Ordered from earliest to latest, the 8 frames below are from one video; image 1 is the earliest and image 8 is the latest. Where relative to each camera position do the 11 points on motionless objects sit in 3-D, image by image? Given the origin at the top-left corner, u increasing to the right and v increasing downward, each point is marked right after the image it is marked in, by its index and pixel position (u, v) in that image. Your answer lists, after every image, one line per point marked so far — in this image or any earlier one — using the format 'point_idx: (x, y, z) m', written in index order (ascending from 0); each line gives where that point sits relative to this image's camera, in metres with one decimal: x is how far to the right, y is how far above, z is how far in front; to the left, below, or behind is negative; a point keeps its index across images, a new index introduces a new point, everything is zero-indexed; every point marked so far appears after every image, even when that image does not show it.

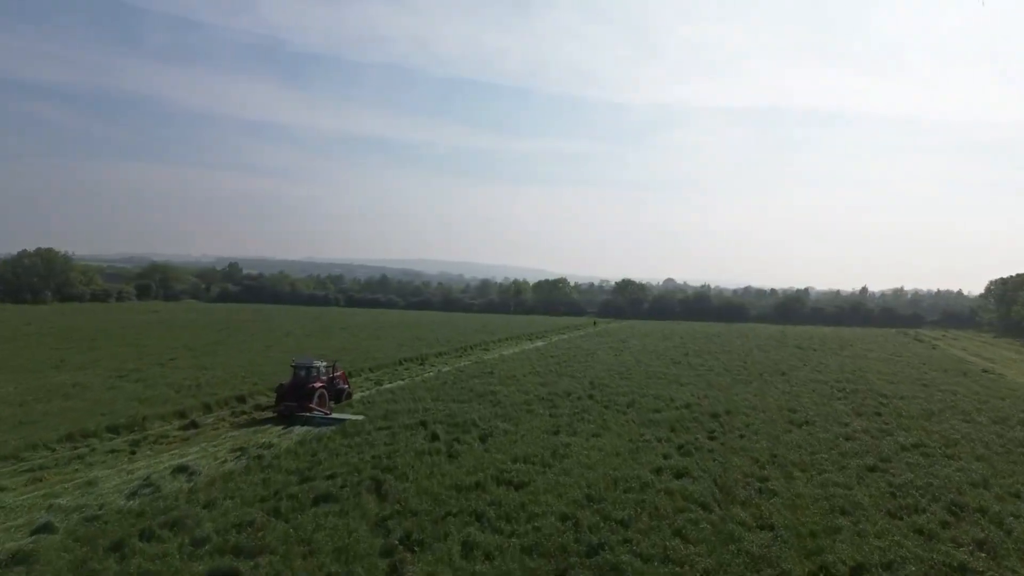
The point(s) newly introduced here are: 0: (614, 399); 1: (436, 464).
0: (+3.2, -3.5, +18.9) m
1: (-1.5, -3.6, +12.3) m
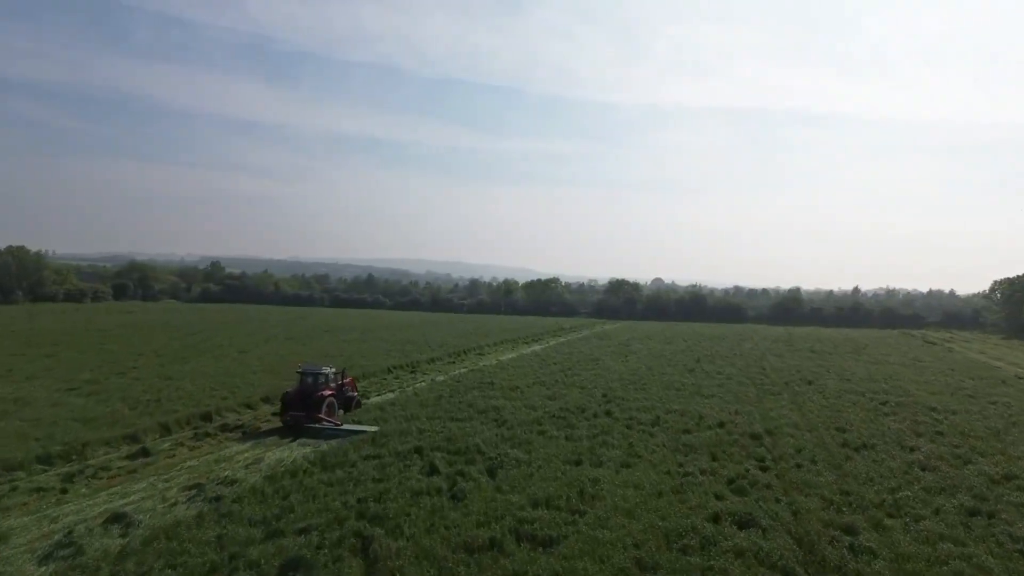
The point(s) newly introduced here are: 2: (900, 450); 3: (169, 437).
0: (+3.4, -3.5, +16.5) m
1: (-1.2, -3.6, +9.9) m
2: (+8.7, -3.6, +13.7) m
3: (-8.9, -3.9, +15.8) m
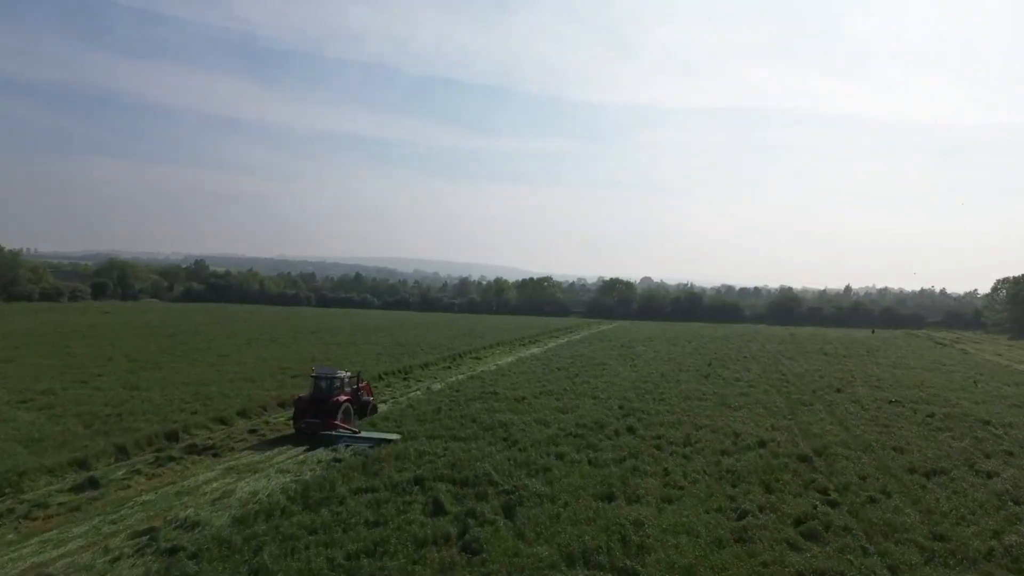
0: (+3.6, -3.5, +14.6) m
1: (-0.8, -3.6, +7.8) m
2: (+9.0, -3.7, +11.8) m
3: (-8.6, -3.9, +13.6) m
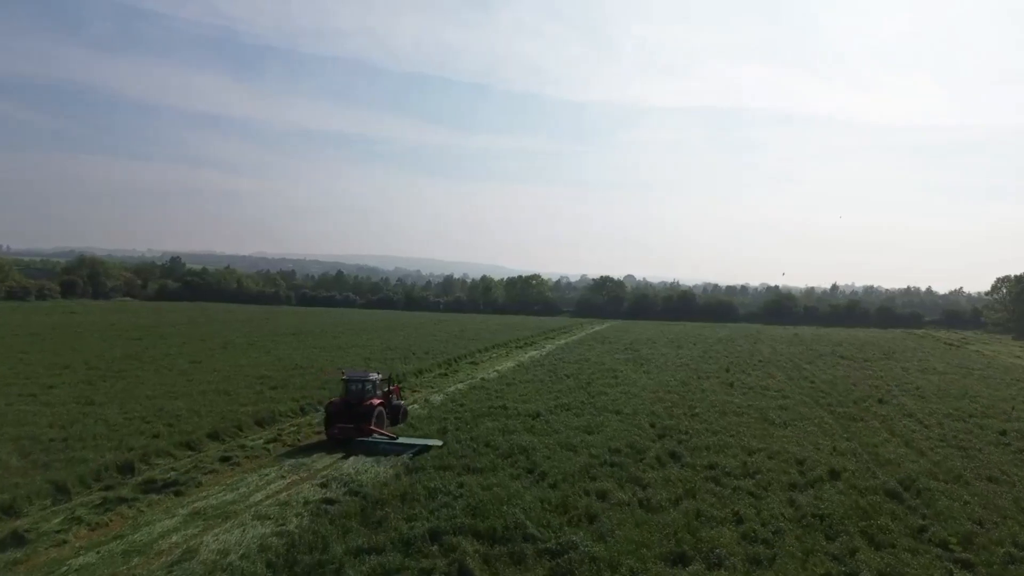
0: (+4.1, -3.5, +12.4) m
1: (-0.1, -3.7, +5.5) m
2: (+9.6, -3.7, +9.8) m
3: (-8.1, -3.9, +11.0) m
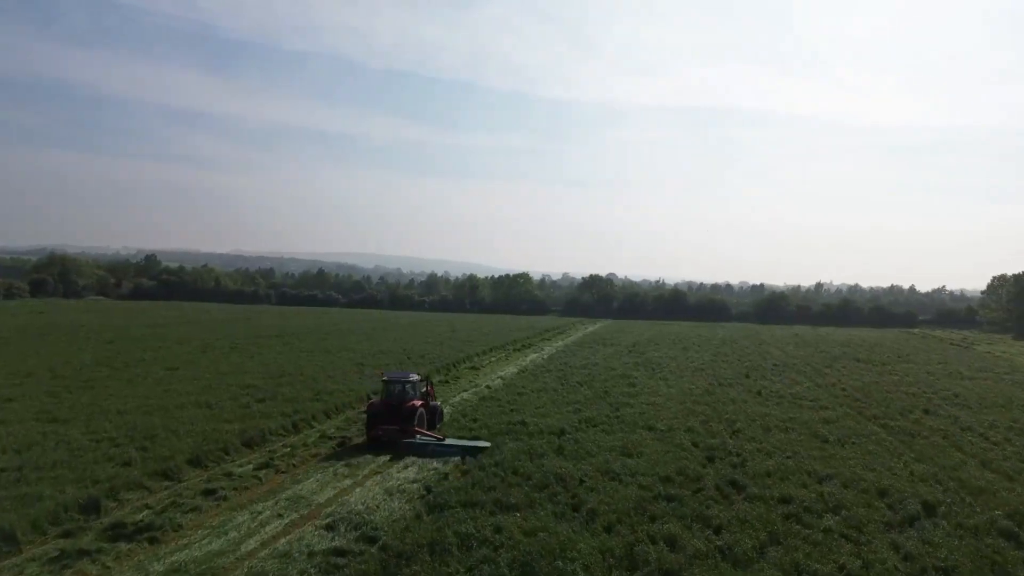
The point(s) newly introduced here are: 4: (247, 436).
0: (+4.8, -3.6, +10.7) m
1: (+0.8, -3.8, +3.6) m
2: (+10.4, -3.8, +8.3) m
3: (-7.3, -4.0, +8.9) m
4: (-6.6, -3.7, +15.2) m
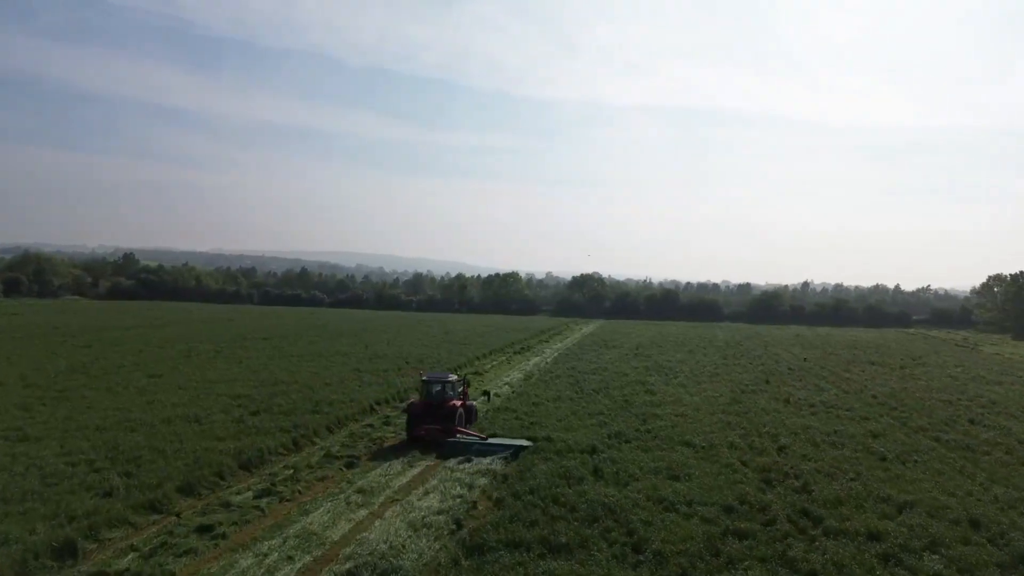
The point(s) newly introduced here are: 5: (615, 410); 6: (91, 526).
0: (+5.6, -3.7, +9.4) m
1: (+1.7, -3.9, +2.3) m
2: (+11.2, -3.9, +7.1) m
3: (-6.6, -4.1, +7.3) m
4: (-6.0, -3.8, +13.6) m
5: (+3.1, -3.6, +18.2) m
6: (-6.8, -3.8, +9.9) m
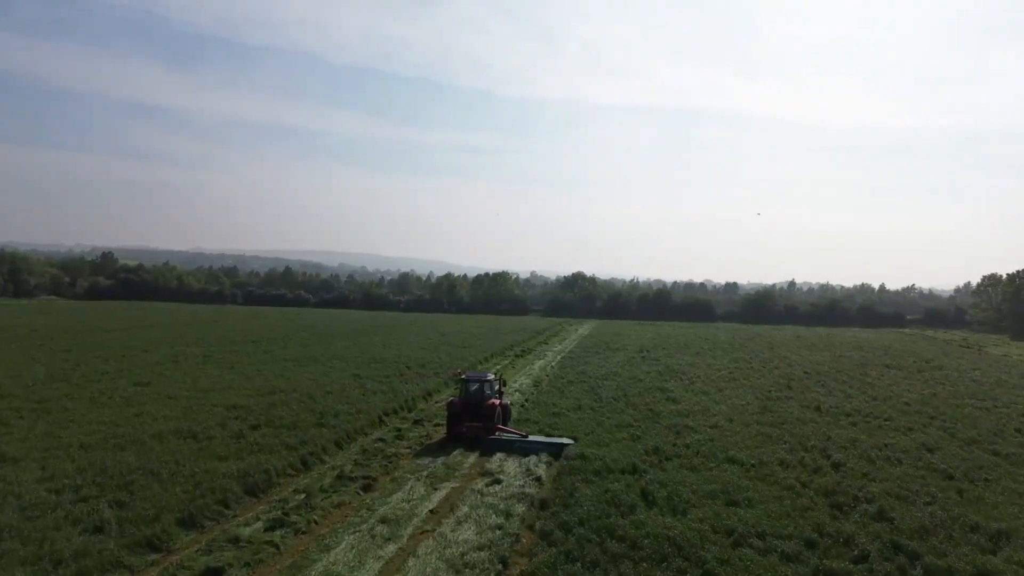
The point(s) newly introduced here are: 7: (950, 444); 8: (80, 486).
0: (+6.4, -3.8, +8.3) m
1: (+2.7, -4.0, +1.1) m
2: (+12.0, -4.0, +6.2) m
3: (-5.7, -4.2, +6.0) m
4: (-5.3, -3.9, +12.2) m
5: (+3.6, -3.7, +17.1) m
6: (-6.0, -3.9, +8.6) m
7: (+10.5, -3.7, +14.6) m
8: (-8.3, -3.8, +11.7) m
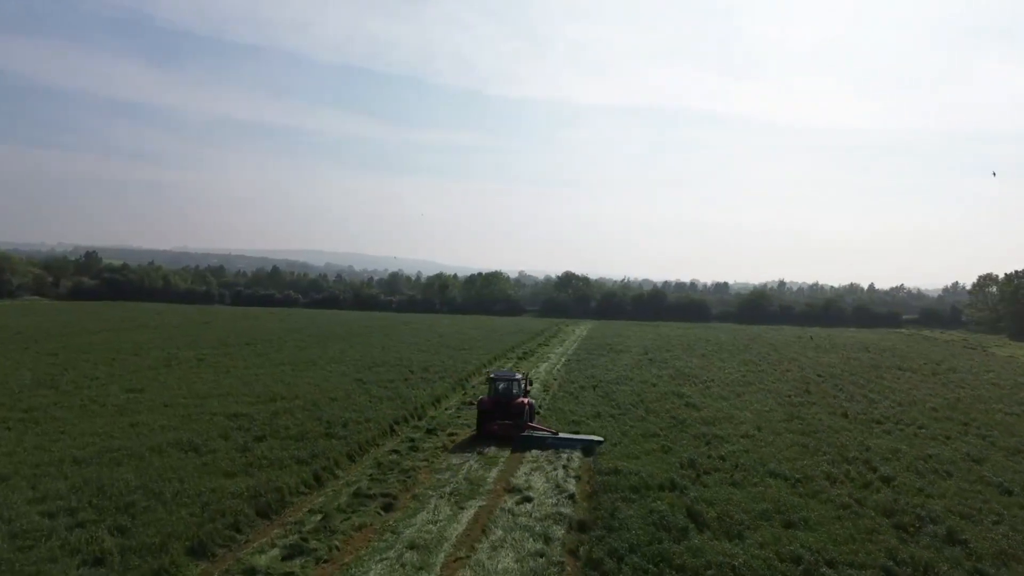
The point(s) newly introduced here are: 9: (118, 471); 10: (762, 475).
0: (+7.1, -3.9, +7.6) m
1: (+3.6, -4.1, +0.3) m
2: (+12.8, -4.0, +5.6) m
3: (-4.9, -4.3, +5.0) m
4: (-4.7, -4.0, +11.3) m
5: (+4.2, -3.8, +16.3) m
6: (-5.3, -4.0, +7.6) m
7: (+11.0, -3.8, +14.0) m
8: (-7.7, -3.9, +10.7) m
9: (-8.2, -3.8, +12.7) m
10: (+5.1, -3.8, +12.4) m
